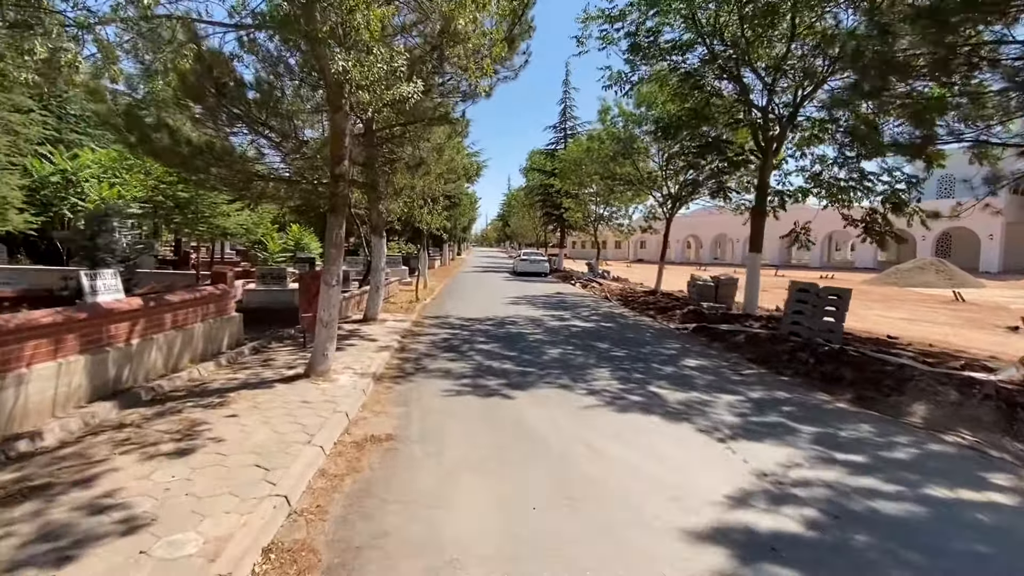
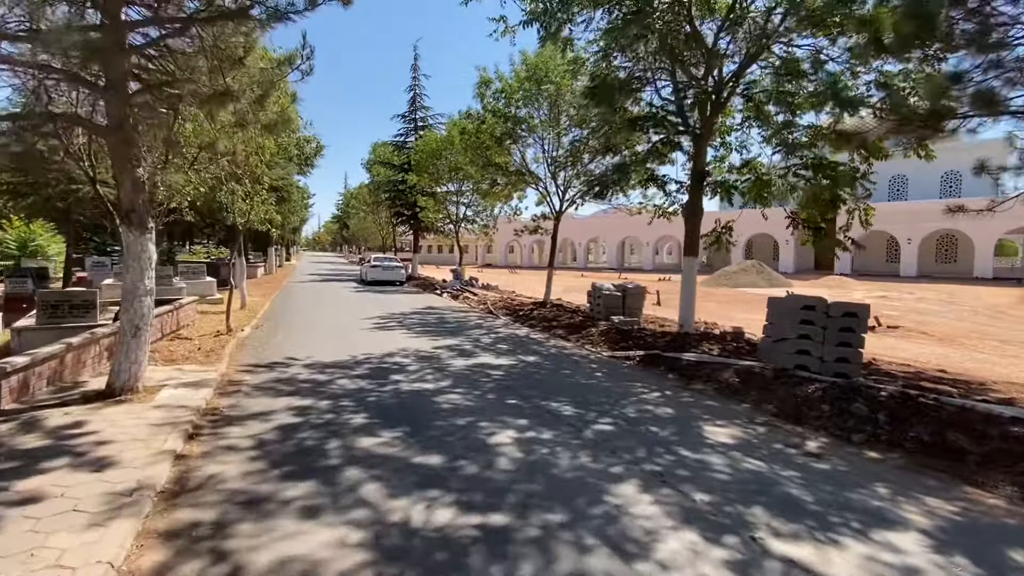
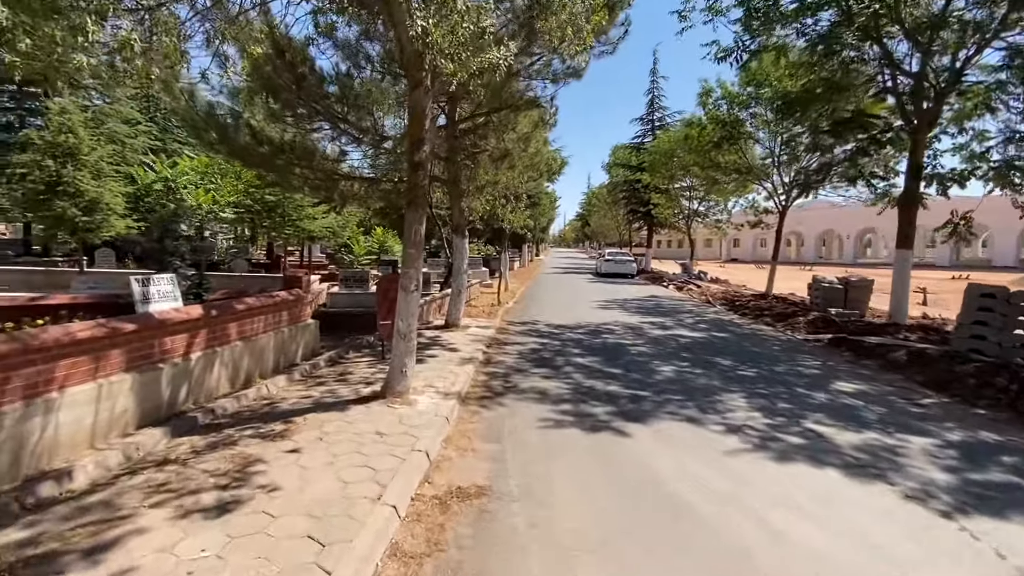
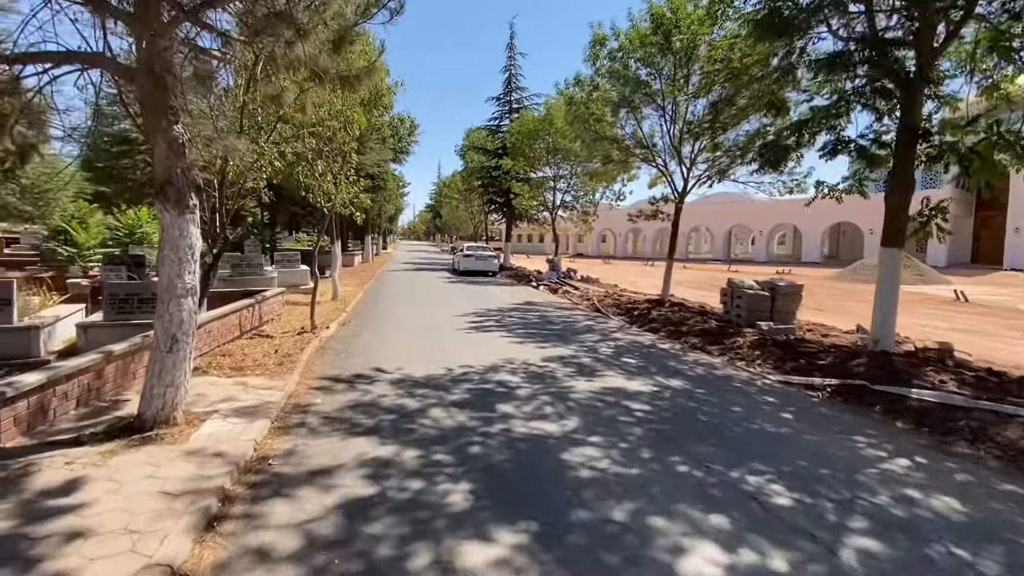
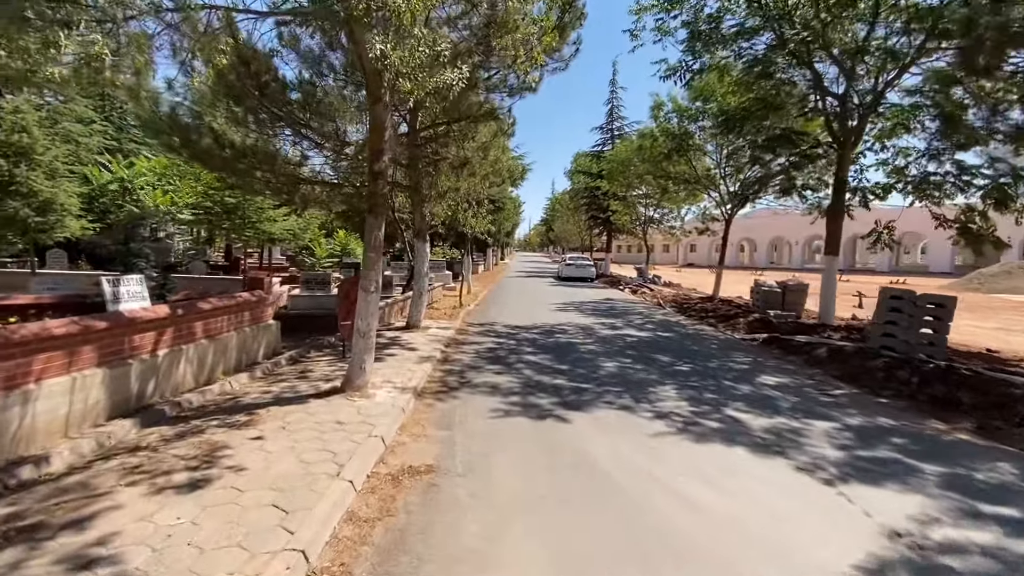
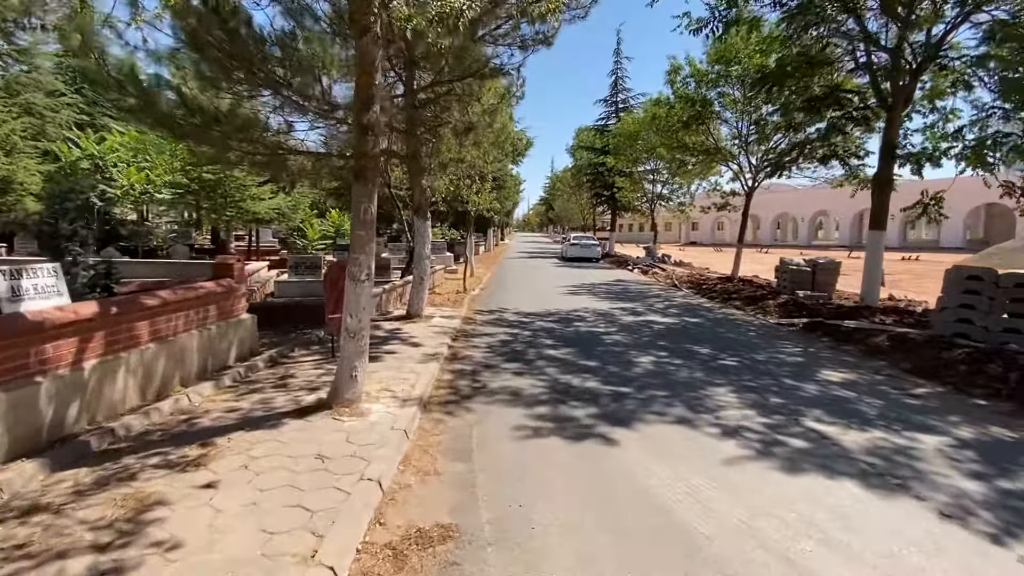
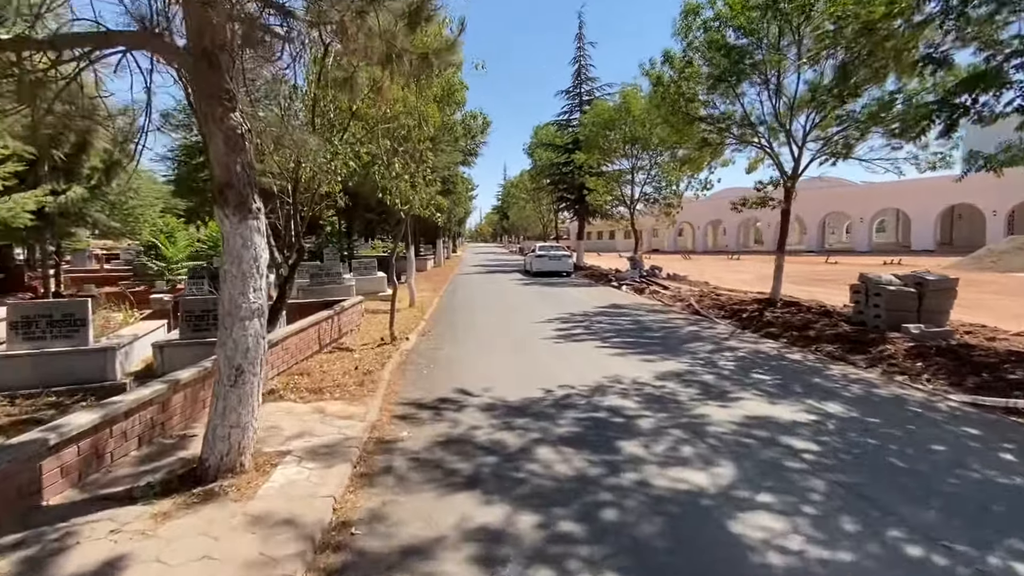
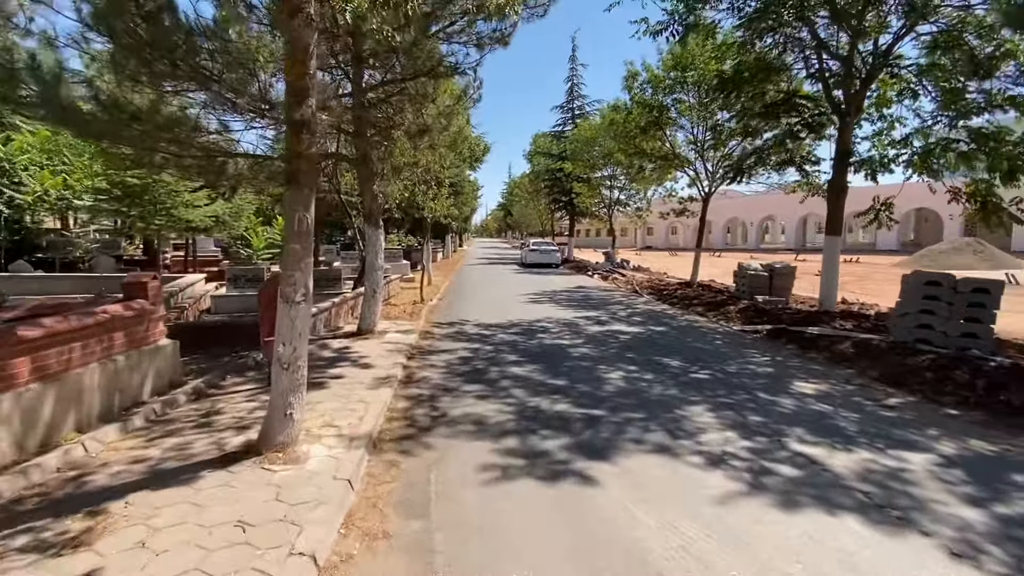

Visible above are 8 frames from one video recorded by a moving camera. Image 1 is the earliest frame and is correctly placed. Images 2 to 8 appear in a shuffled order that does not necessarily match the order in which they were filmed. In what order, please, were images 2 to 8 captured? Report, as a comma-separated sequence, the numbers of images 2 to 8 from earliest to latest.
5, 3, 6, 8, 2, 4, 7
